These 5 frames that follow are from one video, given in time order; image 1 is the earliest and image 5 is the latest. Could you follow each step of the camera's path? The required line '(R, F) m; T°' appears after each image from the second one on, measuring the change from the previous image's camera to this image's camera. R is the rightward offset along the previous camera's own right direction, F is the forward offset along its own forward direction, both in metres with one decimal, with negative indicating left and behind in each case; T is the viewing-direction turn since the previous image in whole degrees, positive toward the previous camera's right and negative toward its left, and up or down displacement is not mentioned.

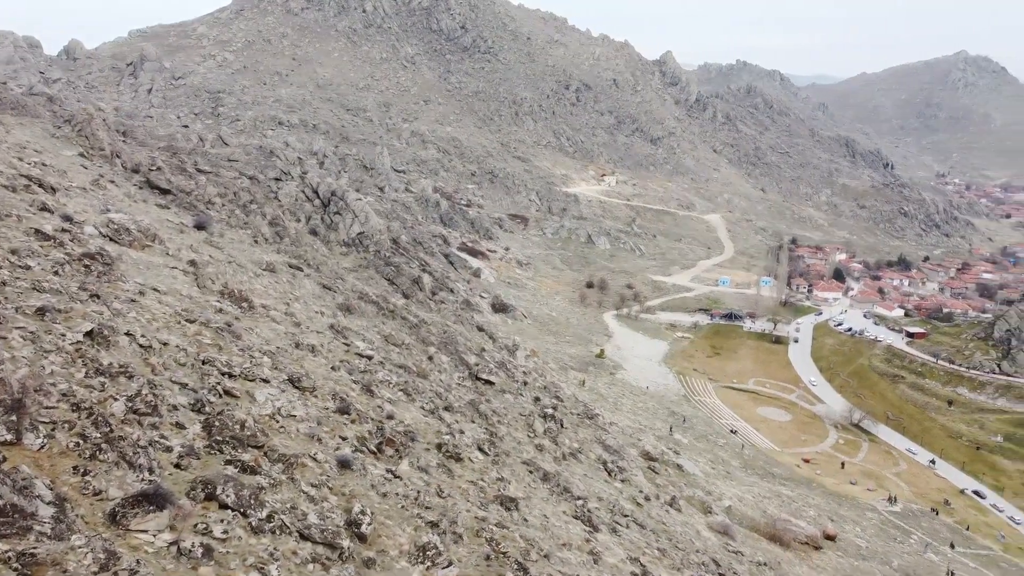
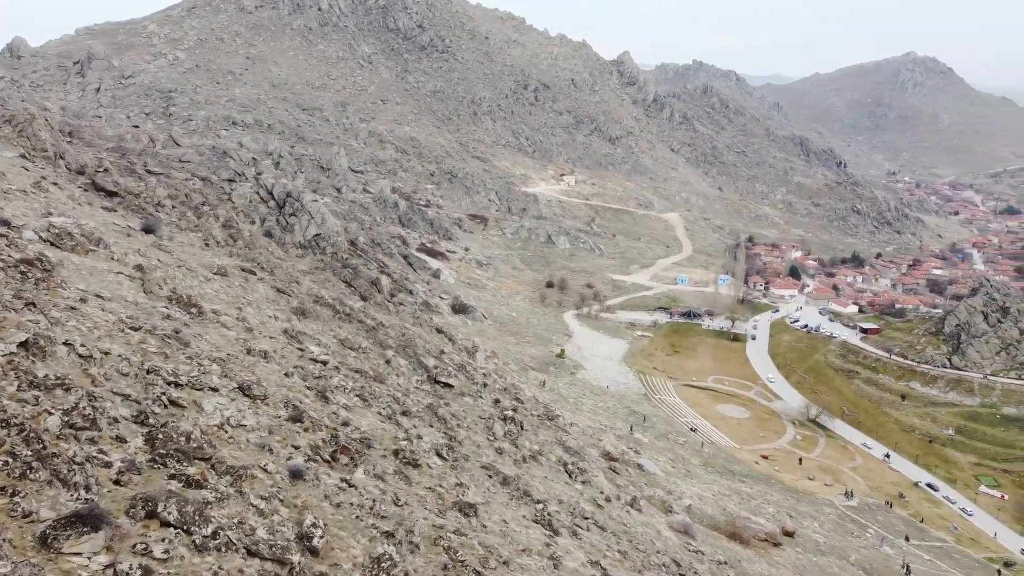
(+0.1, +0.3) m; +3°
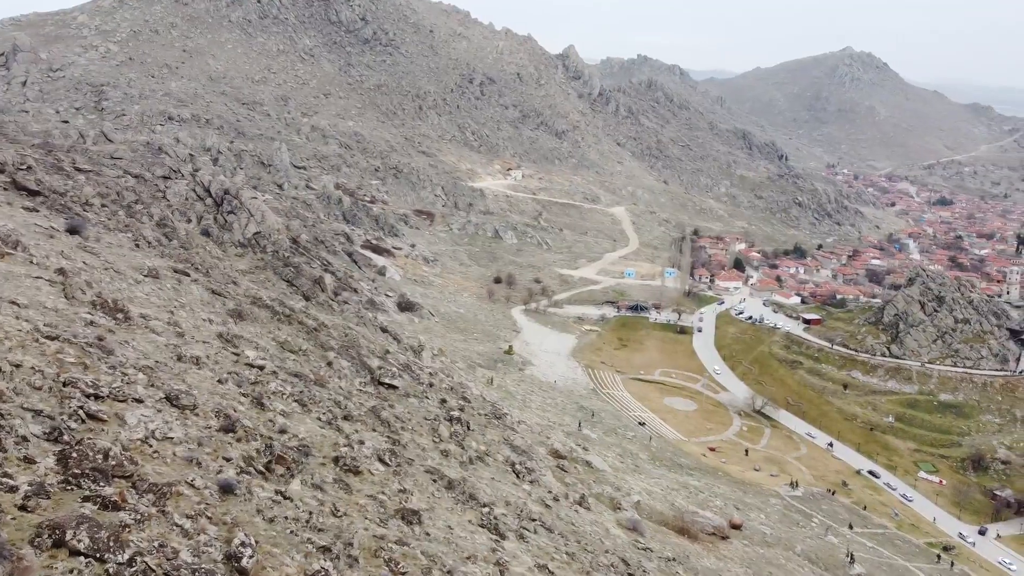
(+0.2, +0.5) m; +4°
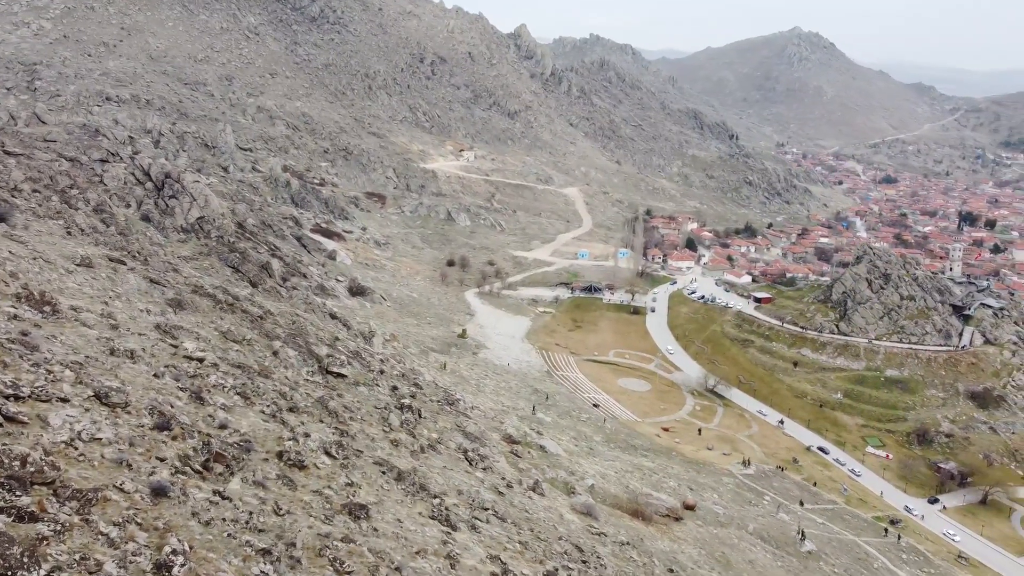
(+0.2, +0.5) m; +3°
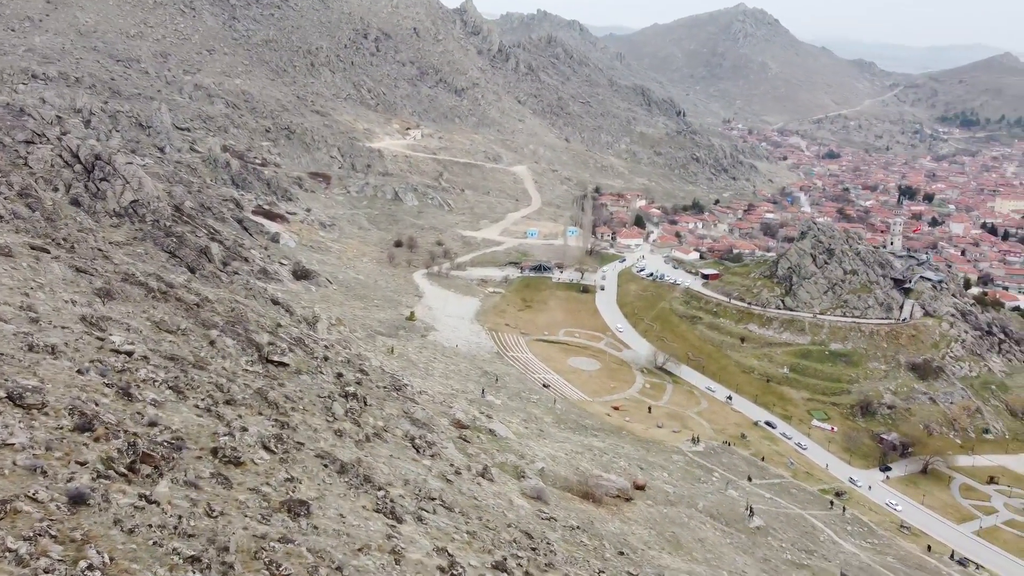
(+0.2, +0.6) m; +3°
